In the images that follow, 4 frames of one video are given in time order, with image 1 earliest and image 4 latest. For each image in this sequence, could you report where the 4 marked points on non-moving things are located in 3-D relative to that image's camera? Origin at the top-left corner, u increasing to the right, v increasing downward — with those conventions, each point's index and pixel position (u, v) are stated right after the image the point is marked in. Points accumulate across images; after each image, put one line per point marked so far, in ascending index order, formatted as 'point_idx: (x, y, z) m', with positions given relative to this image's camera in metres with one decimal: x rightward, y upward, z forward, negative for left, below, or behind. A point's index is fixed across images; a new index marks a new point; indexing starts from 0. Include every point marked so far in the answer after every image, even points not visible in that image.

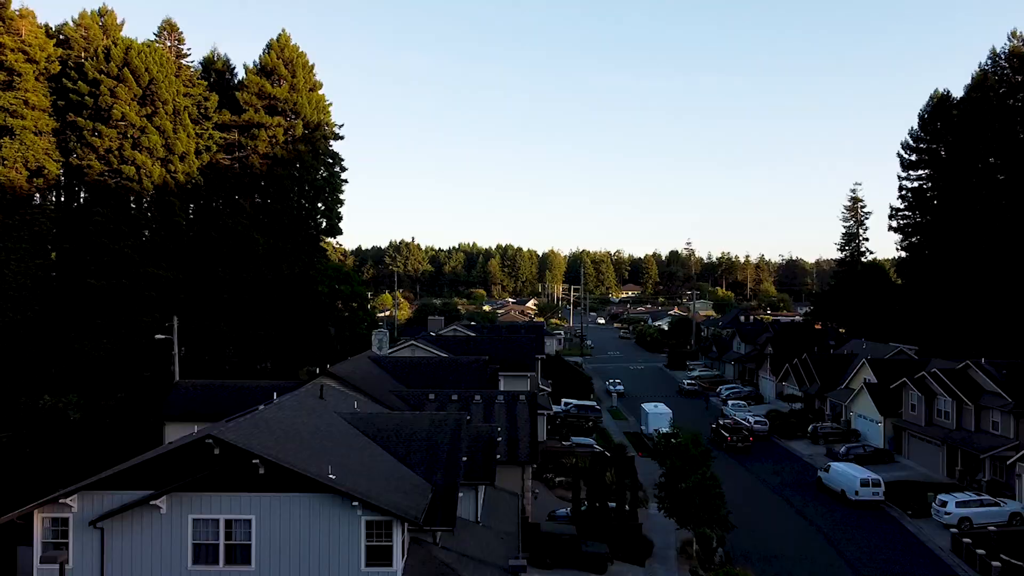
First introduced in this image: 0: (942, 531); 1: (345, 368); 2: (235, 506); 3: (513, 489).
0: (+9.9, -5.6, +19.7) m
1: (-3.8, -1.8, +19.1) m
2: (-3.5, -2.7, +10.7) m
3: (0.0, -4.0, +17.1) m
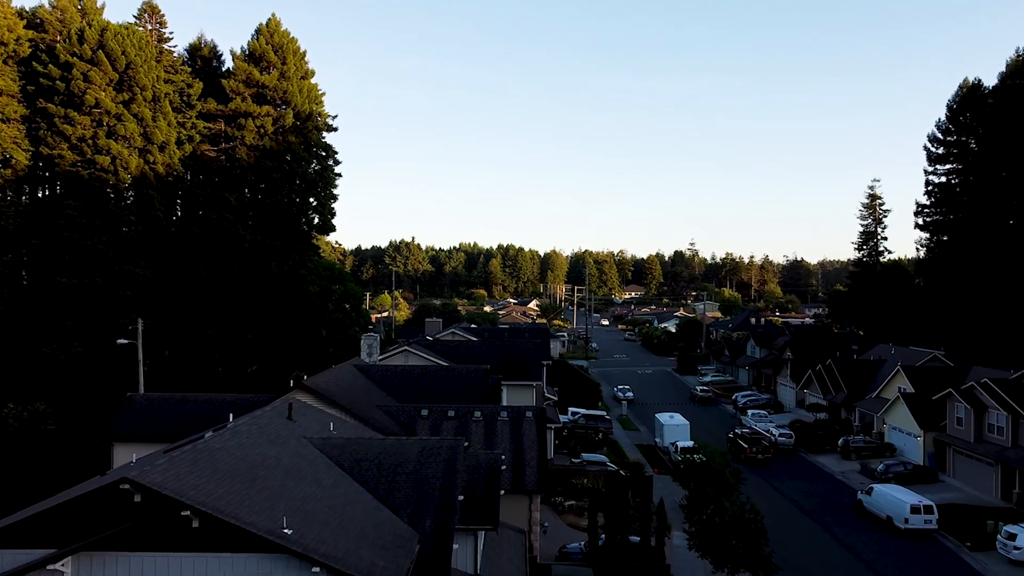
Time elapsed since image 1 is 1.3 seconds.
0: (+10.0, -5.6, +17.2) m
1: (-3.7, -1.8, +16.7) m
2: (-3.4, -2.7, +8.3) m
3: (+0.1, -4.0, +14.6) m
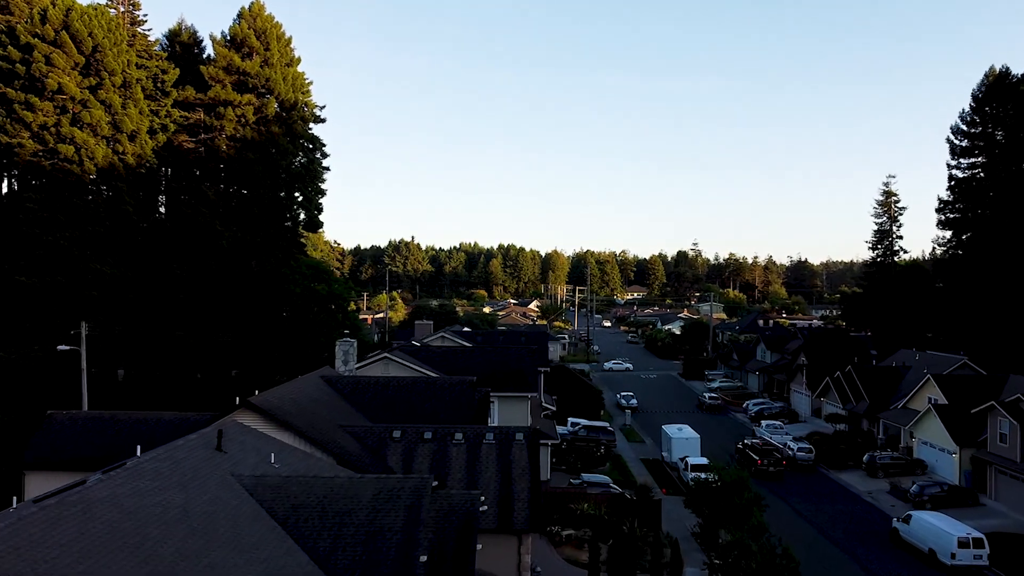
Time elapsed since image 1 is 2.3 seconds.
0: (+9.8, -5.7, +14.8) m
1: (-3.9, -1.8, +14.3) m
2: (-3.6, -2.7, +5.9) m
3: (-0.1, -4.0, +12.2) m
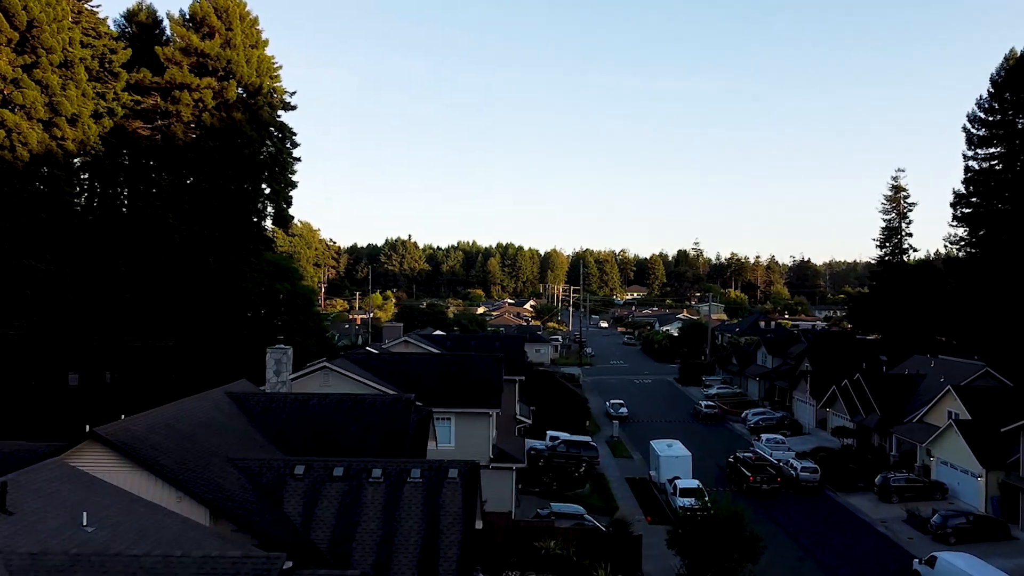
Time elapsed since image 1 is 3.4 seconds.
0: (+8.9, -5.7, +12.0) m
1: (-4.7, -1.7, +11.5) m
2: (-4.5, -2.7, +3.1) m
3: (-1.0, -4.0, +9.4) m
